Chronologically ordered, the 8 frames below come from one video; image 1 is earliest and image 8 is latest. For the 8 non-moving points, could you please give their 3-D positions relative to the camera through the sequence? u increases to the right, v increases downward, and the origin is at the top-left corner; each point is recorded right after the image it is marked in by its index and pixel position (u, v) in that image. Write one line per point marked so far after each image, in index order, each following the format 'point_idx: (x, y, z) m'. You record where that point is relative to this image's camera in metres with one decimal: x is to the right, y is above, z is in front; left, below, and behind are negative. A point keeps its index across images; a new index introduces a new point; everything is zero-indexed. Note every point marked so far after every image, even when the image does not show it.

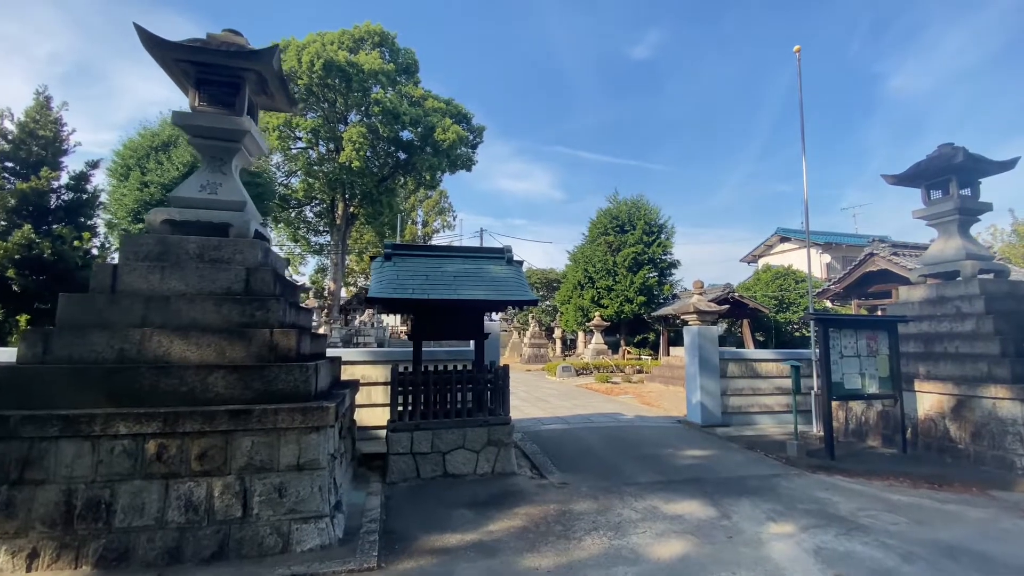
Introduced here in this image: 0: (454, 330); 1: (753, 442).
0: (-0.8, -0.6, +6.8) m
1: (+4.4, -2.8, +8.4) m
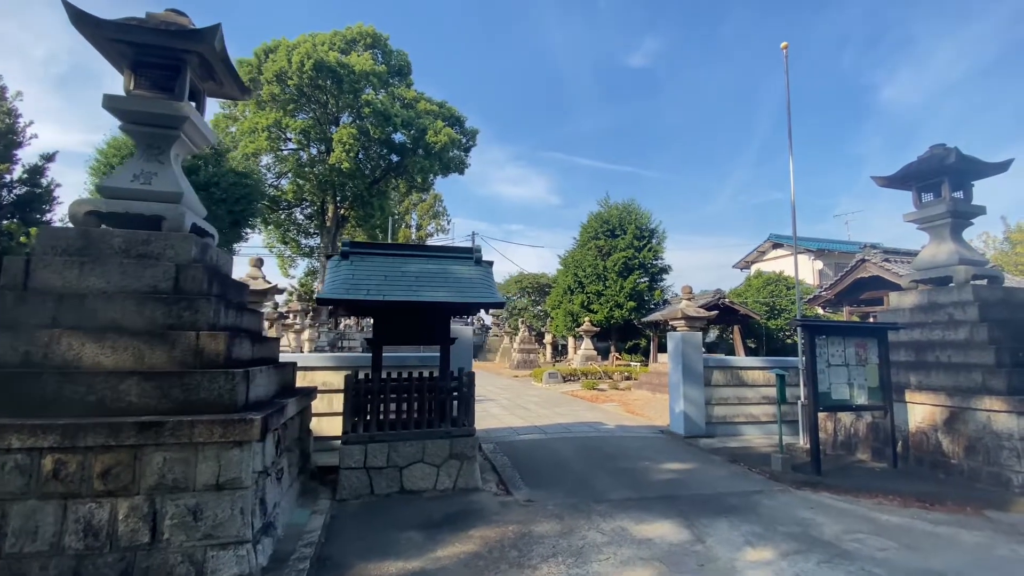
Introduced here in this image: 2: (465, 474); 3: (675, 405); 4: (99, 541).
0: (-1.3, -0.6, +6.4) m
1: (+3.9, -2.9, +8.0) m
2: (-0.6, -2.4, +5.9) m
3: (+3.3, -2.3, +9.3) m
4: (-3.3, -2.0, +3.7) m
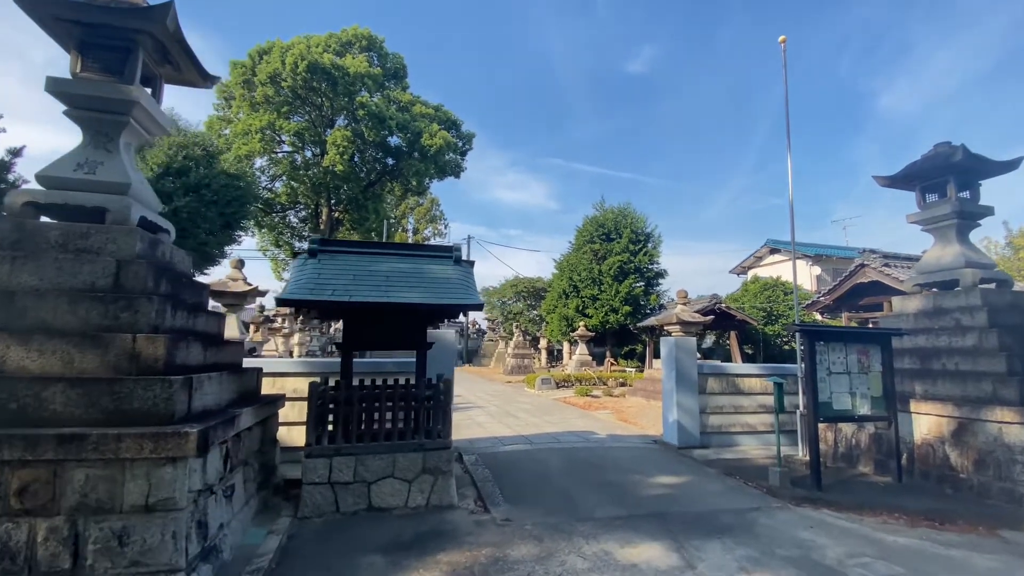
0: (-1.5, -0.7, +6.0) m
1: (+3.6, -2.9, +7.6) m
2: (-0.9, -2.4, +5.5) m
3: (+3.0, -2.4, +8.9) m
4: (-3.5, -2.0, +3.3) m
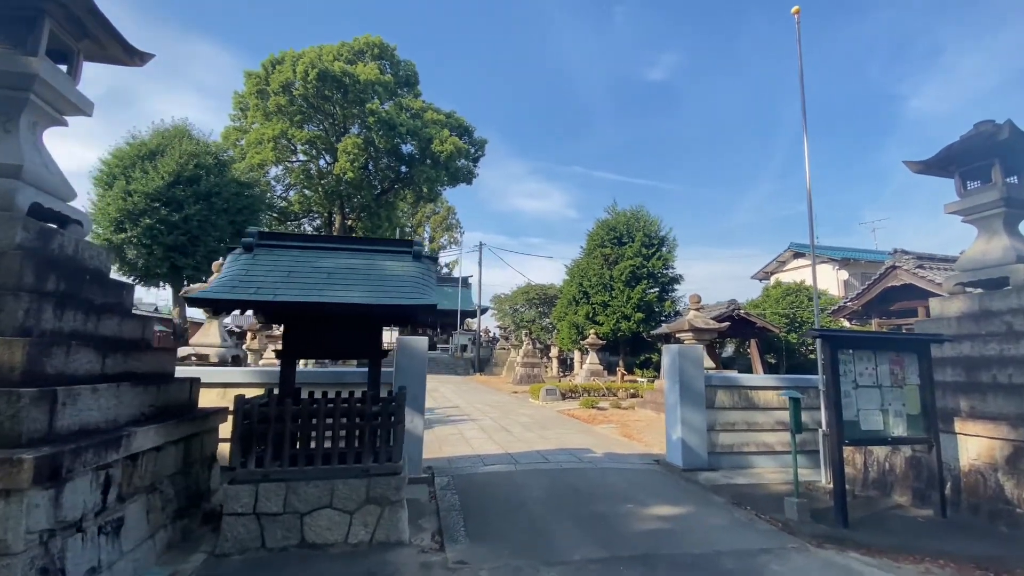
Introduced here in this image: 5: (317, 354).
0: (-1.9, -0.7, +5.2) m
1: (+3.3, -2.9, +6.6) m
2: (-1.3, -2.4, +4.7) m
3: (+2.7, -2.4, +7.9) m
4: (-4.0, -1.9, +2.6) m
5: (-2.2, -0.7, +5.2) m
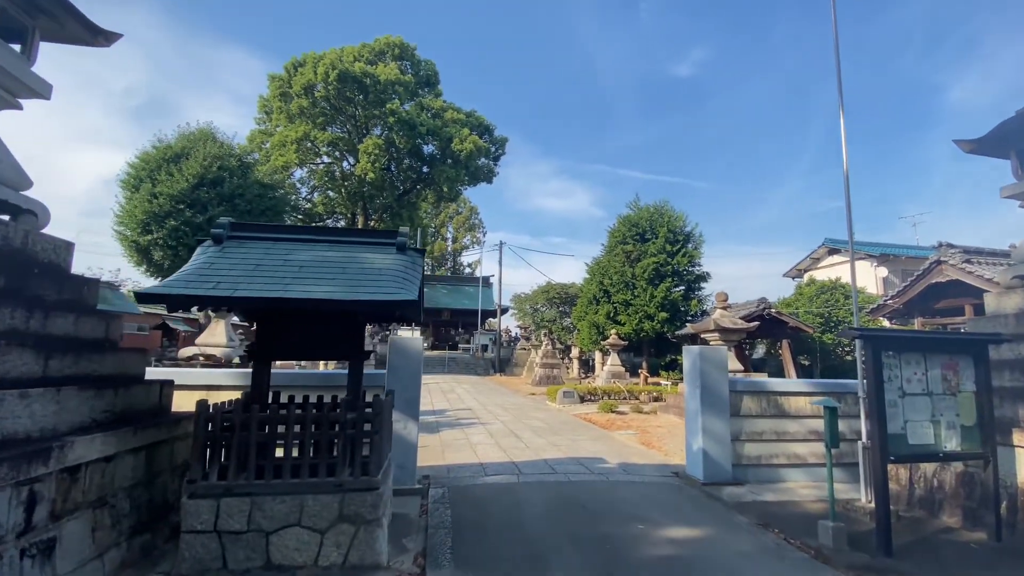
0: (-2.0, -0.6, +4.8) m
1: (+3.3, -2.8, +5.9) m
2: (-1.4, -2.3, +4.2) m
3: (+2.8, -2.4, +7.2) m
4: (-4.2, -1.9, +2.2) m
5: (-2.2, -0.7, +4.7) m
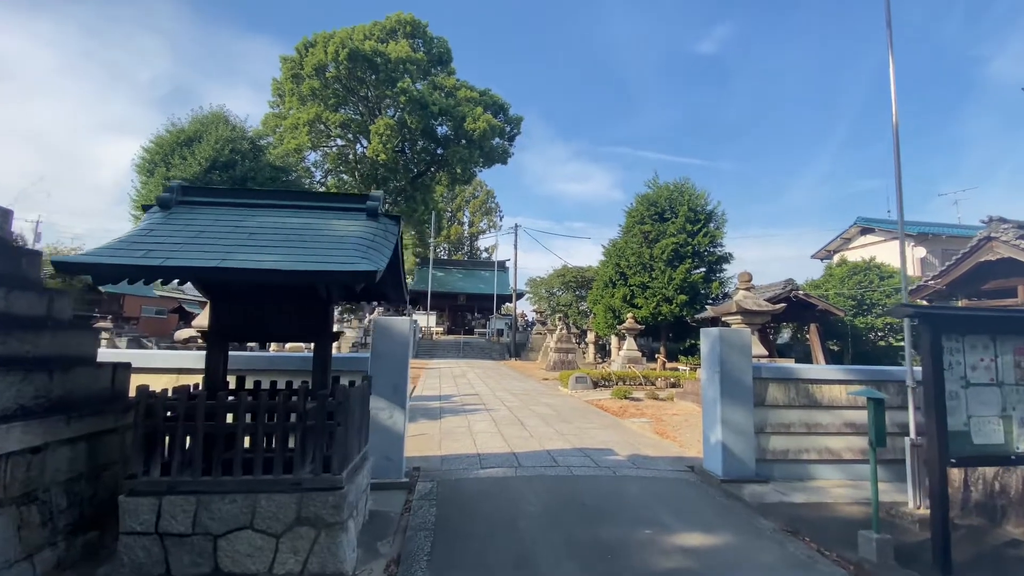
0: (-2.1, -0.3, +4.2) m
1: (+3.2, -2.5, +5.2) m
2: (-1.5, -2.1, +3.7) m
3: (+2.8, -2.0, +6.5) m
4: (-4.4, -1.7, +1.8) m
5: (-2.4, -0.4, +4.2) m
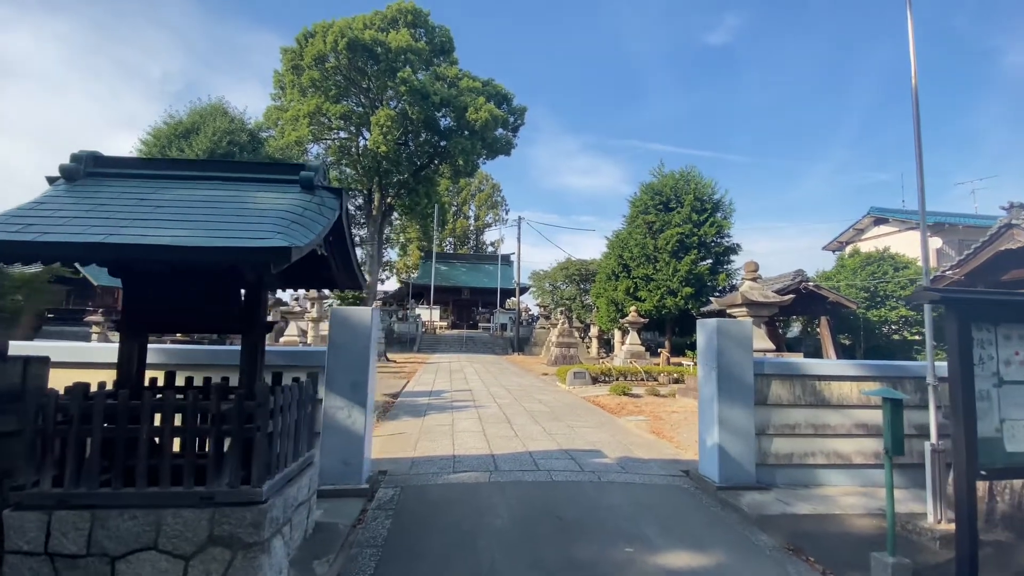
0: (-2.5, -0.2, +3.7) m
1: (+2.9, -2.4, +4.6) m
2: (-1.9, -2.0, +3.2) m
3: (+2.5, -1.8, +5.9) m
4: (-4.8, -1.6, +1.3) m
5: (-2.7, -0.3, +3.7) m
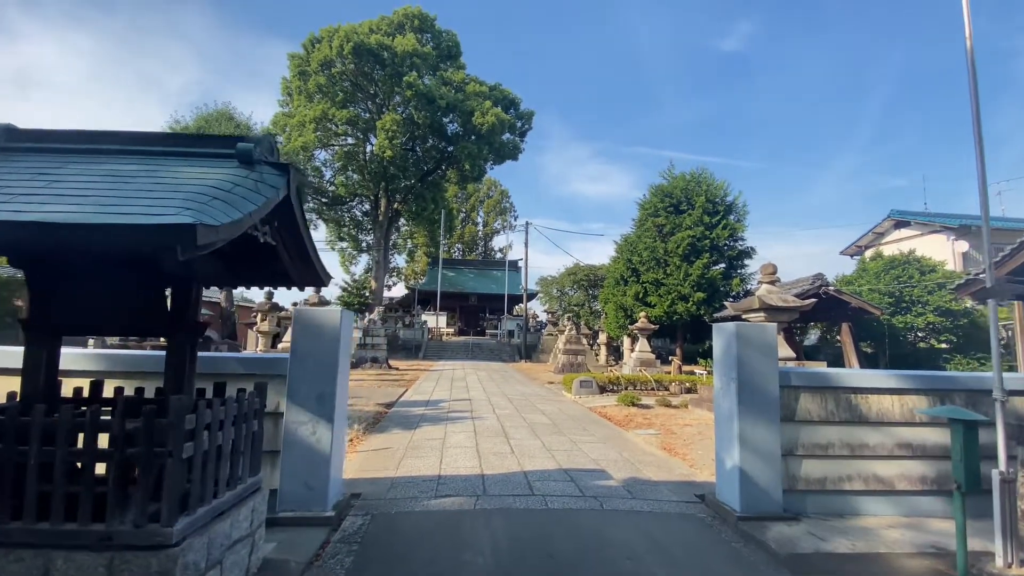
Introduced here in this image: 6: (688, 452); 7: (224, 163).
0: (-2.6, -0.2, +3.1) m
1: (+2.8, -2.4, +3.8) m
2: (-2.0, -1.9, +2.5) m
3: (+2.4, -1.8, +5.1) m
4: (-5.0, -1.5, +0.8) m
5: (-2.9, -0.3, +3.1) m
6: (+2.9, -2.7, +7.6) m
7: (-2.0, +0.9, +3.2) m
